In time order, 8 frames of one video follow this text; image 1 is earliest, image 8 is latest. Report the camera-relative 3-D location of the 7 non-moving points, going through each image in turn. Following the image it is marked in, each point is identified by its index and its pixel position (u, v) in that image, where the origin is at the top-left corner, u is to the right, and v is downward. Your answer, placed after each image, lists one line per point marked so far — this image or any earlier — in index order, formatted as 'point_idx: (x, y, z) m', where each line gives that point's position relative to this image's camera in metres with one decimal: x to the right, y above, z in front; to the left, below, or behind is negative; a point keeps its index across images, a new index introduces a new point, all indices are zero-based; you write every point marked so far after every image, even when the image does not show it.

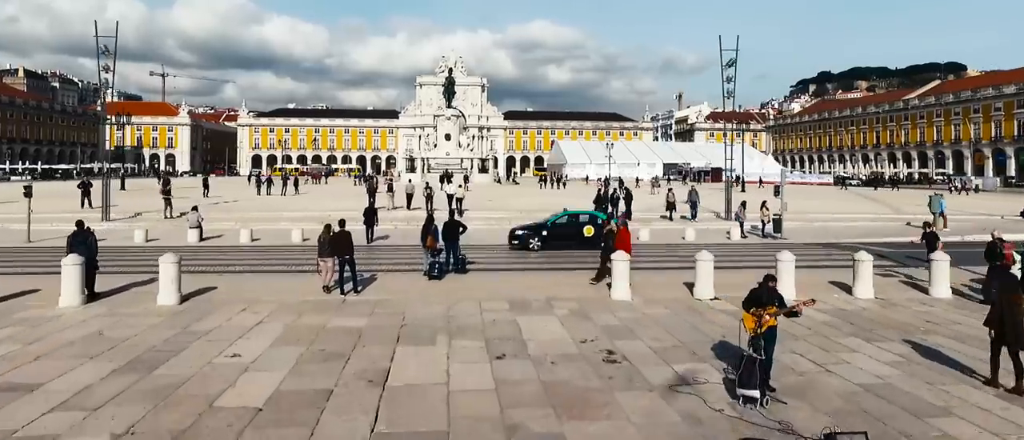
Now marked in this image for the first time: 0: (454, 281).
0: (-1.0, -1.0, +9.4) m
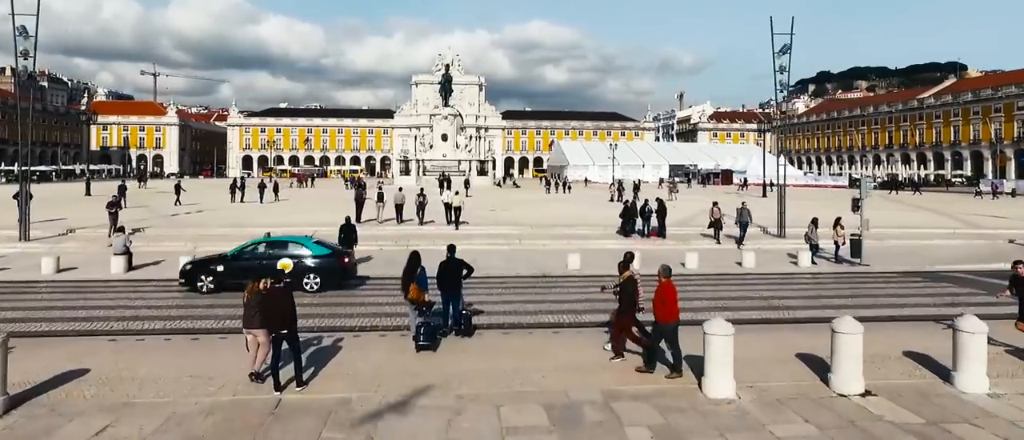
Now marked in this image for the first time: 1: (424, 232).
0: (-0.7, -1.4, +6.3) m
1: (-2.2, -0.3, +15.9) m
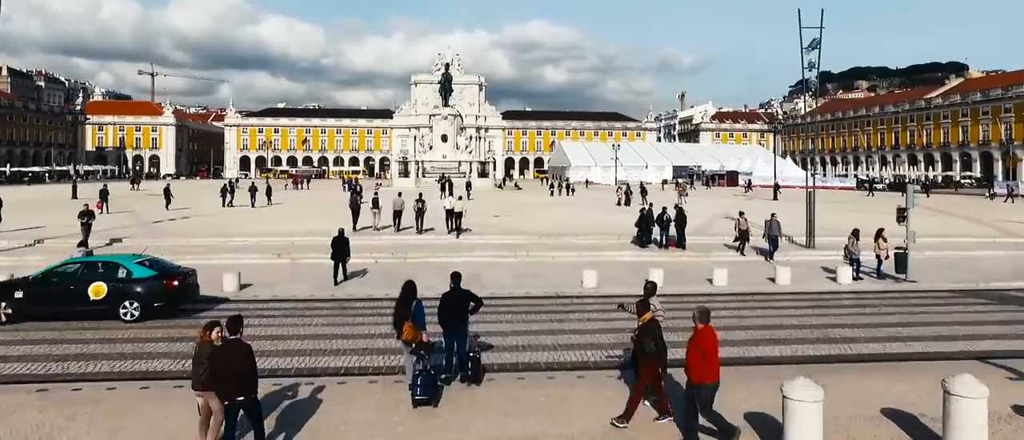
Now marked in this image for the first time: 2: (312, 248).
0: (-0.6, -1.6, +5.1) m
1: (-2.1, -0.5, +14.7) m
2: (-4.5, -0.6, +13.9) m
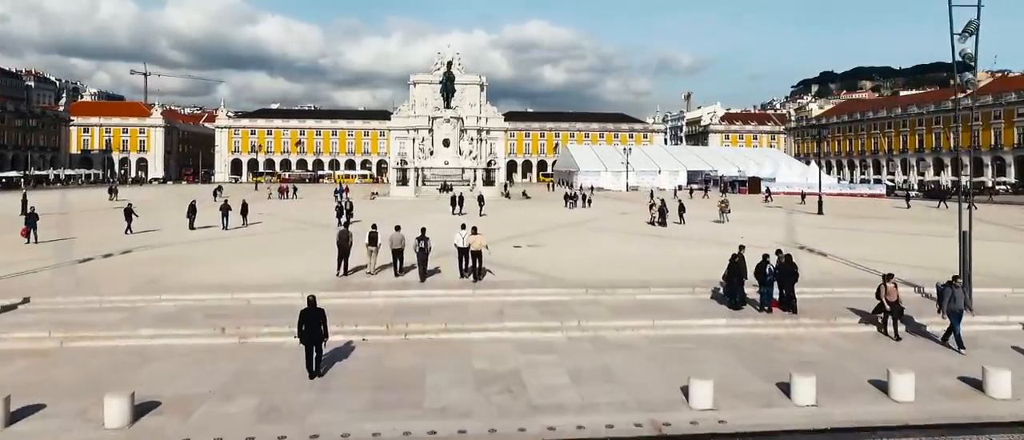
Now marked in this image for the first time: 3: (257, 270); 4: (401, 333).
0: (+0.1, -2.4, +1.1) m
1: (-1.4, -1.4, +10.7) m
2: (-3.8, -1.5, +9.9) m
3: (-5.4, -1.0, +13.1) m
4: (-1.7, -1.7, +9.2) m
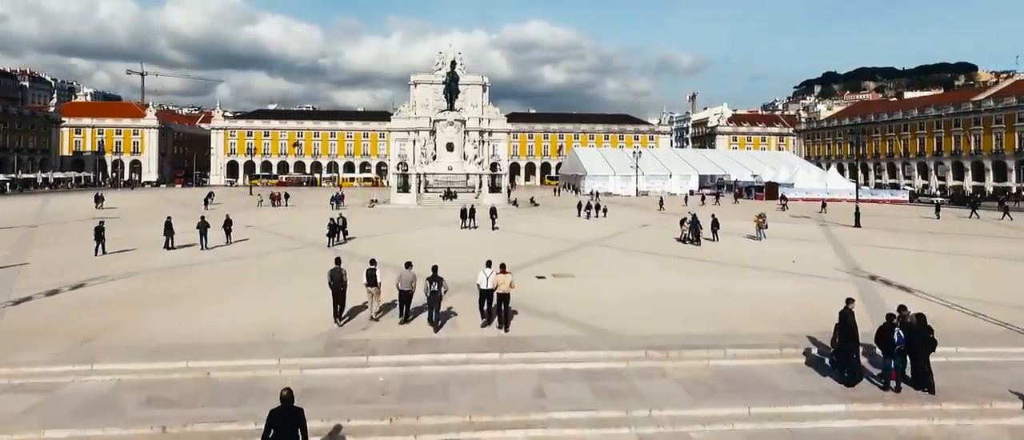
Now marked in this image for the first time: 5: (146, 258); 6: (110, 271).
0: (+0.7, -3.0, -1.4) m
1: (-0.8, -2.0, +8.2) m
2: (-3.3, -2.1, +7.4) m
3: (-4.8, -1.6, +10.6) m
4: (-1.2, -2.3, +6.7) m
5: (-11.1, -1.1, +18.7) m
6: (-10.5, -1.2, +16.0) m
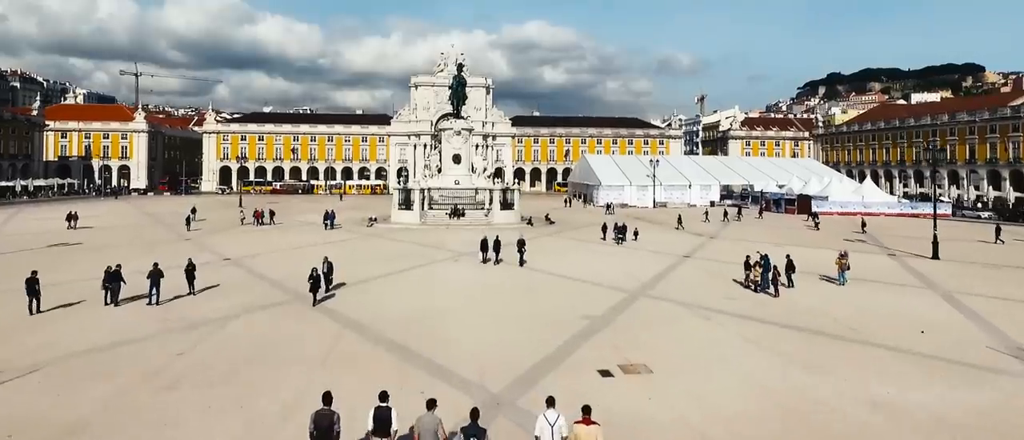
0: (+1.6, -4.3, -5.6) m
1: (+0.1, -3.2, +4.1) m
2: (-2.4, -3.3, +3.3) m
3: (-3.9, -2.8, +6.4) m
4: (-0.2, -3.5, +2.5) m
5: (-10.2, -2.3, +14.5) m
6: (-9.6, -2.5, +11.8) m
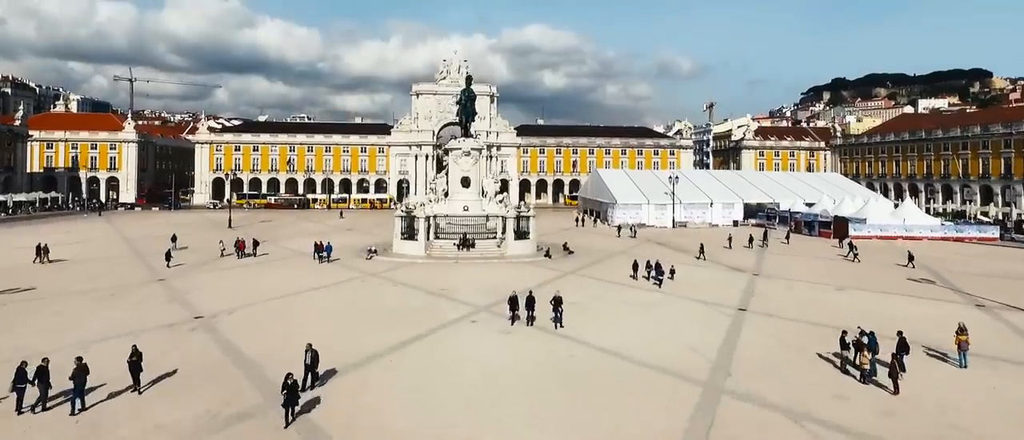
0: (+2.5, -5.8, -9.5) m
1: (+1.0, -4.8, +0.1) m
2: (-1.4, -4.8, -0.7) m
3: (-3.0, -4.4, +2.5) m
4: (+0.7, -5.1, -1.4) m
5: (-9.4, -3.9, +10.6) m
6: (-8.7, -4.0, +7.9) m
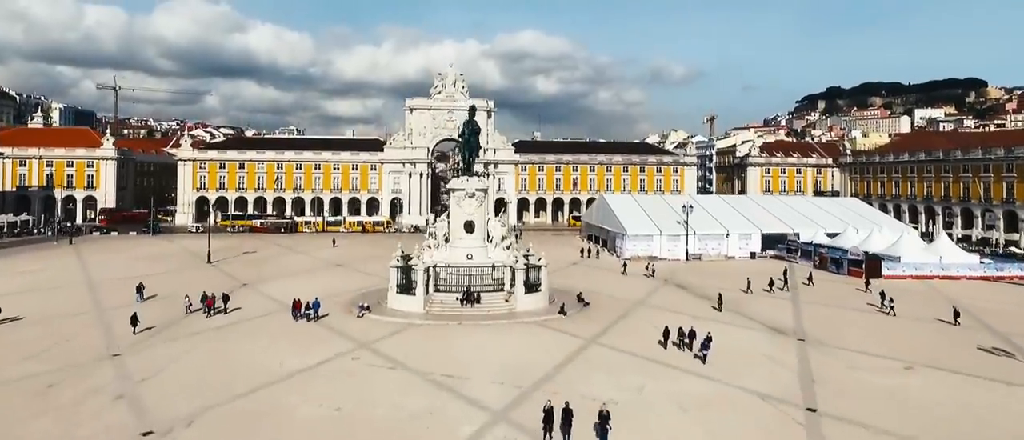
0: (+3.6, -8.0, -13.4) m
1: (+1.9, -7.1, -3.7) m
2: (-0.5, -7.1, -4.6) m
3: (-2.1, -6.7, -1.5) m
4: (+1.6, -7.4, -5.3) m
5: (-8.5, -6.3, +6.6) m
6: (-7.8, -6.4, +3.9) m
